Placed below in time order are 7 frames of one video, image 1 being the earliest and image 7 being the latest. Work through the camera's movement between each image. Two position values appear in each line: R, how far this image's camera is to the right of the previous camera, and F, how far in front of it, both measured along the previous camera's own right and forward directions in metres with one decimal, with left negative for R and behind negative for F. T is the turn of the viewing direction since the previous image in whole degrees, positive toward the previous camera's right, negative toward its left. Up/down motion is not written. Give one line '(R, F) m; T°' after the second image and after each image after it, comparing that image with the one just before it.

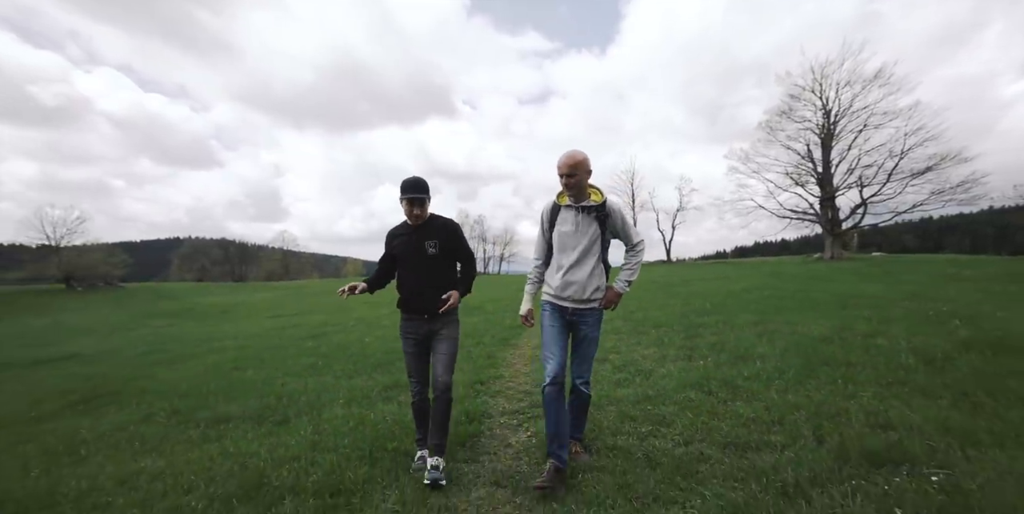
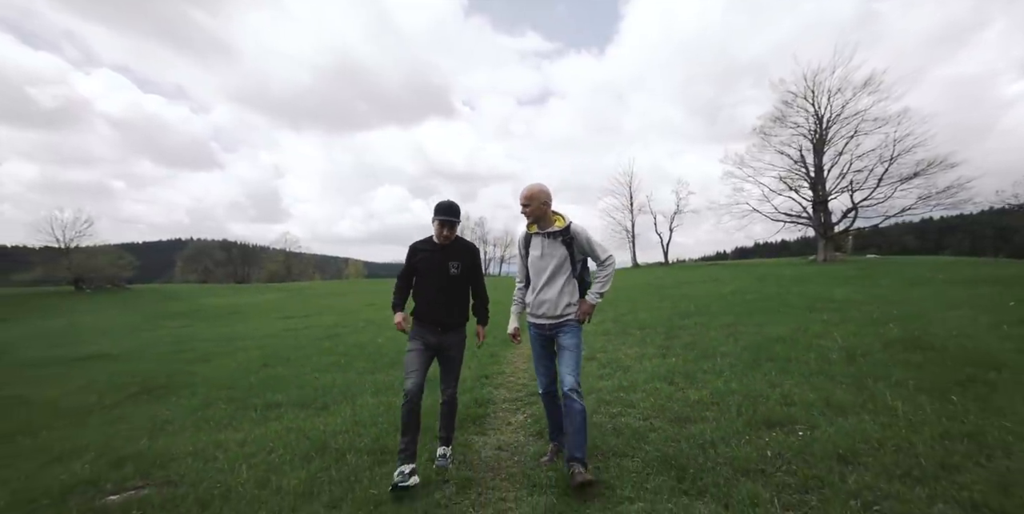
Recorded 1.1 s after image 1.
(0.0, -1.7) m; 0°
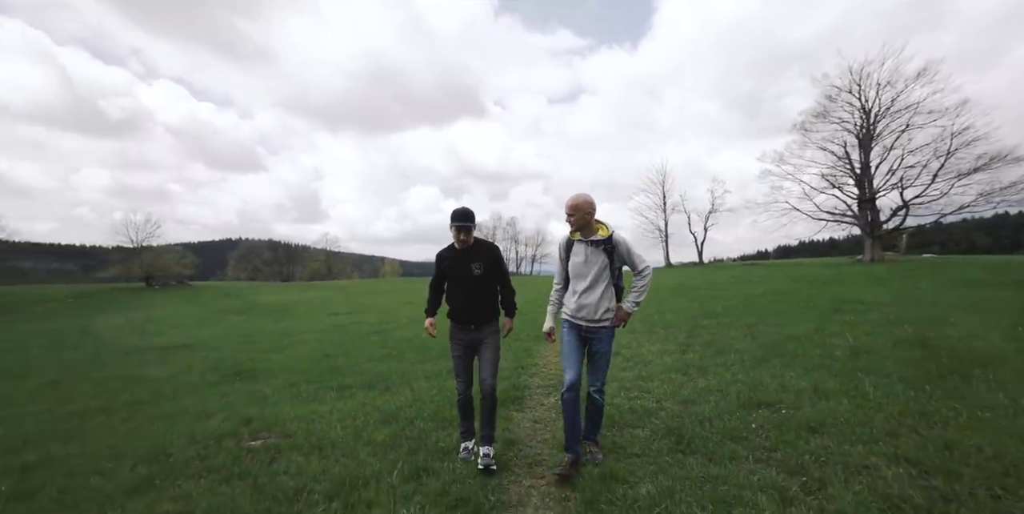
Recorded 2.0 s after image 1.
(0.0, -1.5) m; -4°
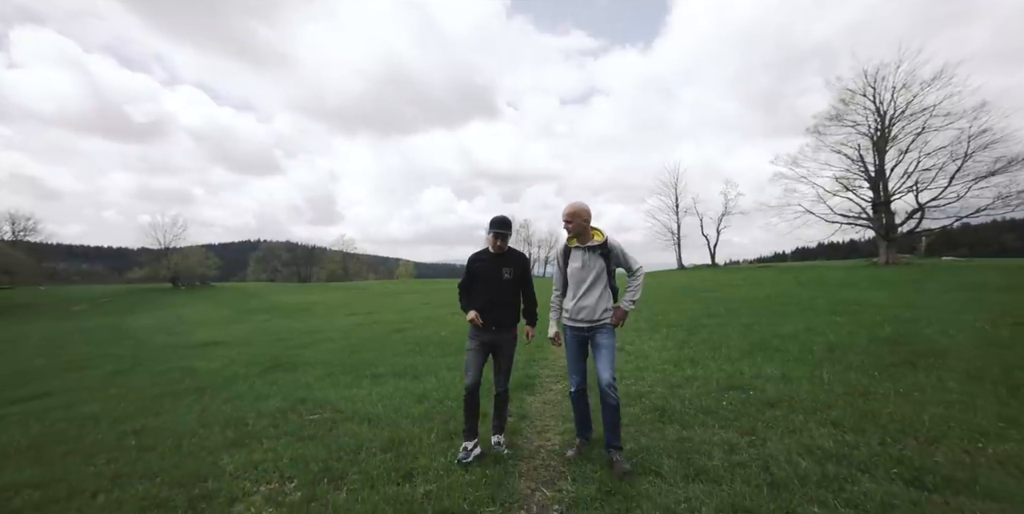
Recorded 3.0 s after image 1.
(0.0, -1.5) m; -2°
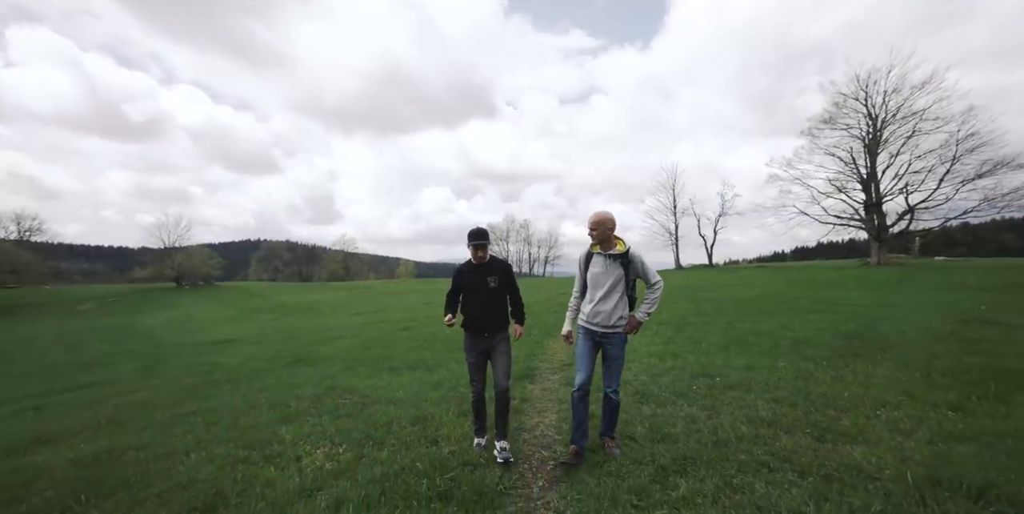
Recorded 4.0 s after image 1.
(-0.1, -1.5) m; 0°
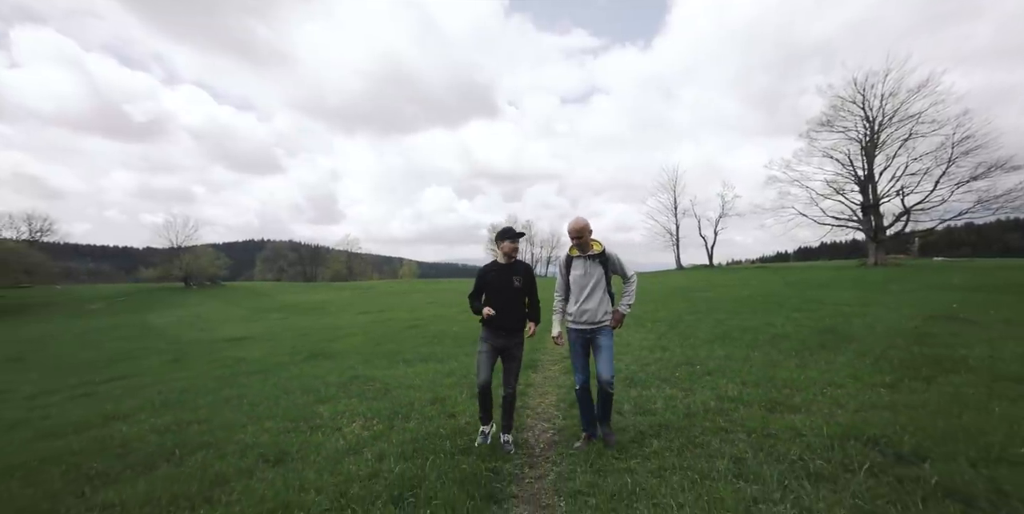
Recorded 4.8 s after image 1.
(-0.1, -1.3) m; 0°
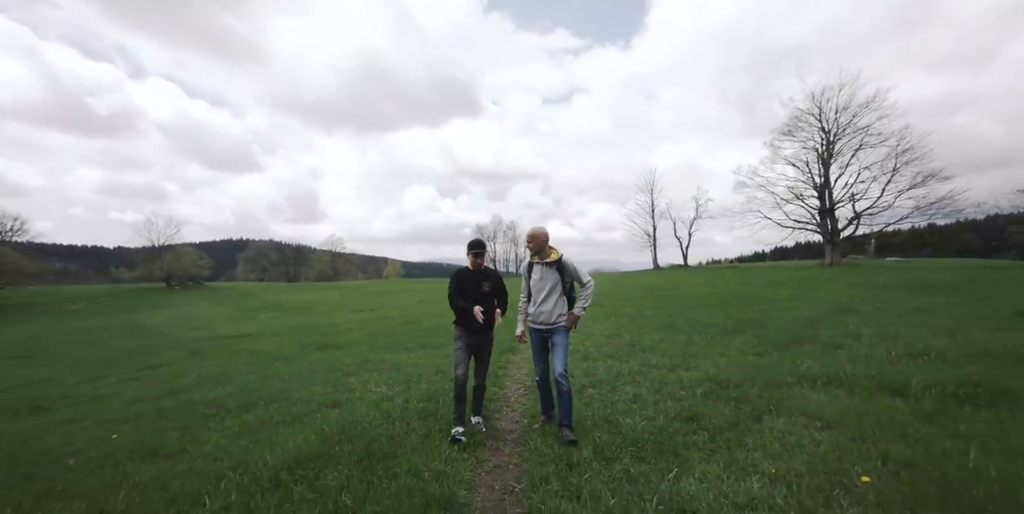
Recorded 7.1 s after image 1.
(0.0, -3.1) m; +2°
